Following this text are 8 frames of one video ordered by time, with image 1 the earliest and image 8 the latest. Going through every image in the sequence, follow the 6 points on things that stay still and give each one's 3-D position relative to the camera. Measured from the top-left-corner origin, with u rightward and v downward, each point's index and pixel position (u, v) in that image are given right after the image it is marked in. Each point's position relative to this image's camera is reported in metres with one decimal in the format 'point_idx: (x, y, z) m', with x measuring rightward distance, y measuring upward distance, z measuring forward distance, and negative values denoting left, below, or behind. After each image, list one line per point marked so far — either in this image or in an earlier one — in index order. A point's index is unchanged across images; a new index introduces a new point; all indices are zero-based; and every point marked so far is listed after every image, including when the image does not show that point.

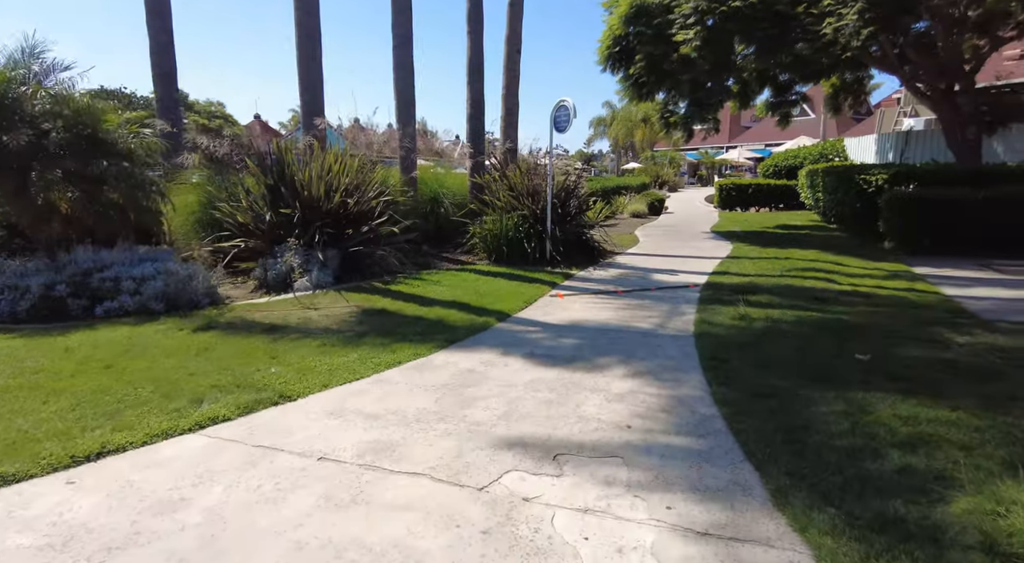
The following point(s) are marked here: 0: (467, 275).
0: (-0.7, +0.1, +8.6) m
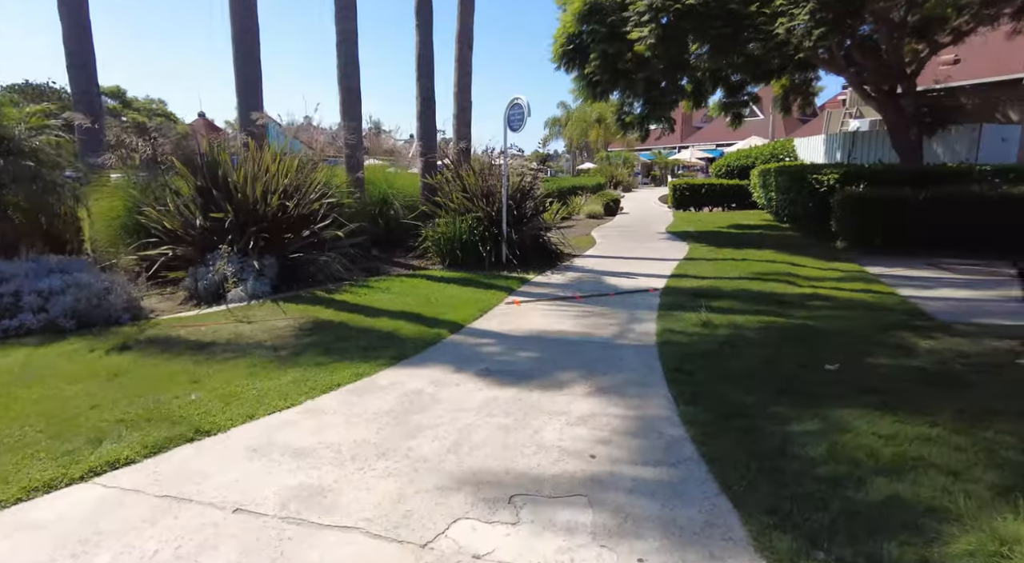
0: (-1.3, 0.0, +8.2) m
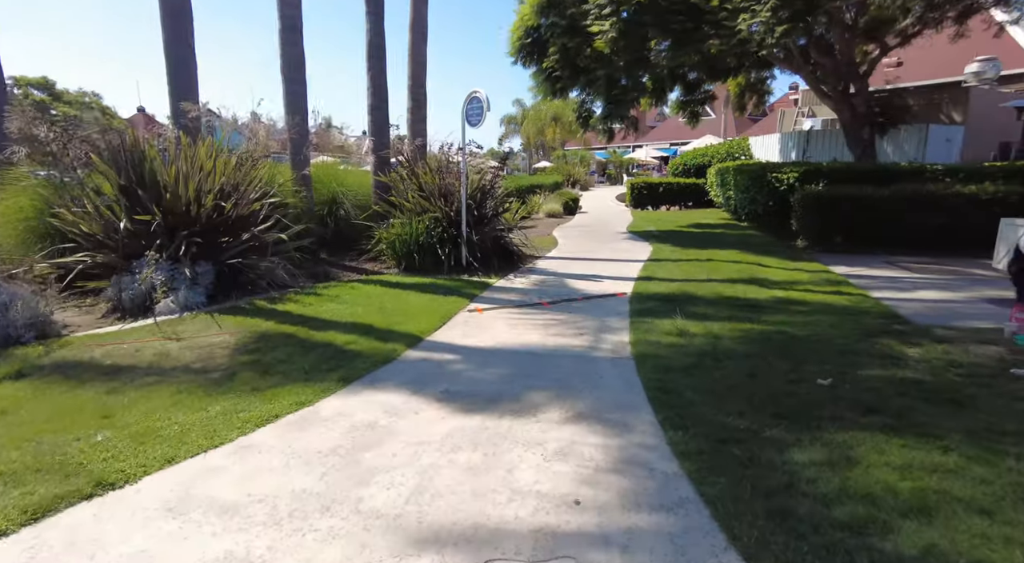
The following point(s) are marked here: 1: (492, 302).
0: (-1.8, -0.1, +7.6) m
1: (-0.2, -0.3, +7.1) m
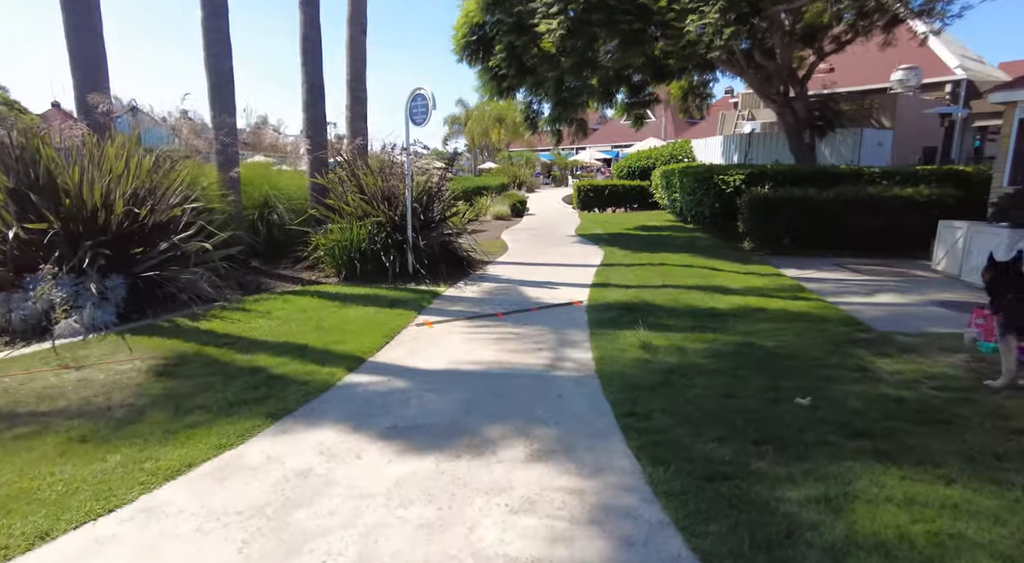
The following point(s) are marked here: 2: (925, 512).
0: (-2.4, -0.2, +7.0) m
1: (-0.8, -0.4, +6.6) m
2: (+1.8, -1.0, +2.5) m
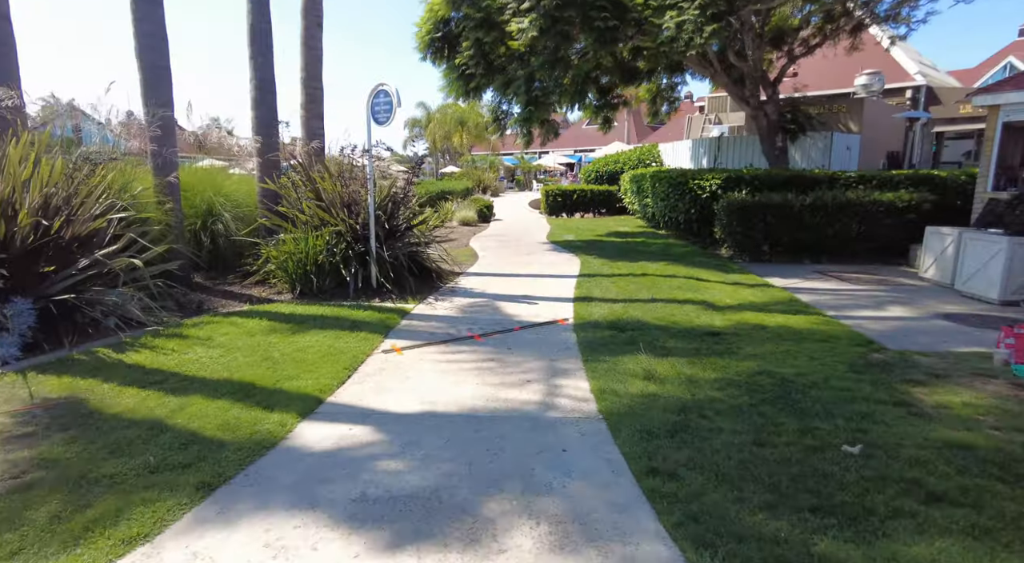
0: (-2.7, -0.4, +6.1) m
1: (-1.0, -0.6, +5.9) m
2: (+1.8, -1.1, +1.9) m
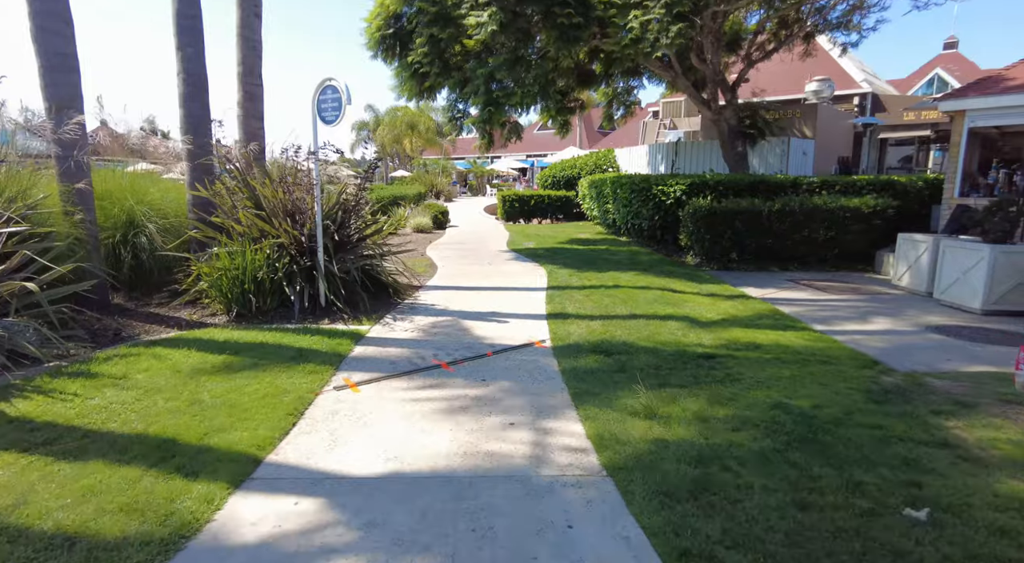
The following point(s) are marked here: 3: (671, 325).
0: (-2.9, -0.7, +5.2) m
1: (-1.3, -0.8, +5.1) m
2: (+1.9, -1.2, +1.4) m
3: (+1.7, -0.5, +6.2) m
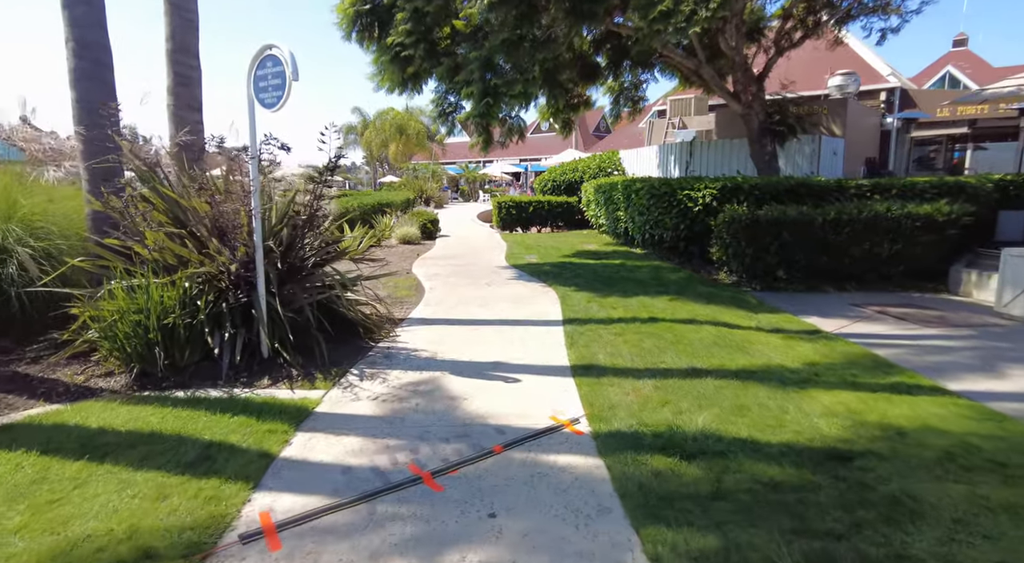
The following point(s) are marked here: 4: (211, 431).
0: (-2.8, -1.0, +3.3) m
1: (-1.1, -1.1, +3.2) m
2: (+2.1, -1.5, -0.5) m
3: (+1.8, -0.8, +4.4) m
4: (-2.0, -1.0, +3.8) m
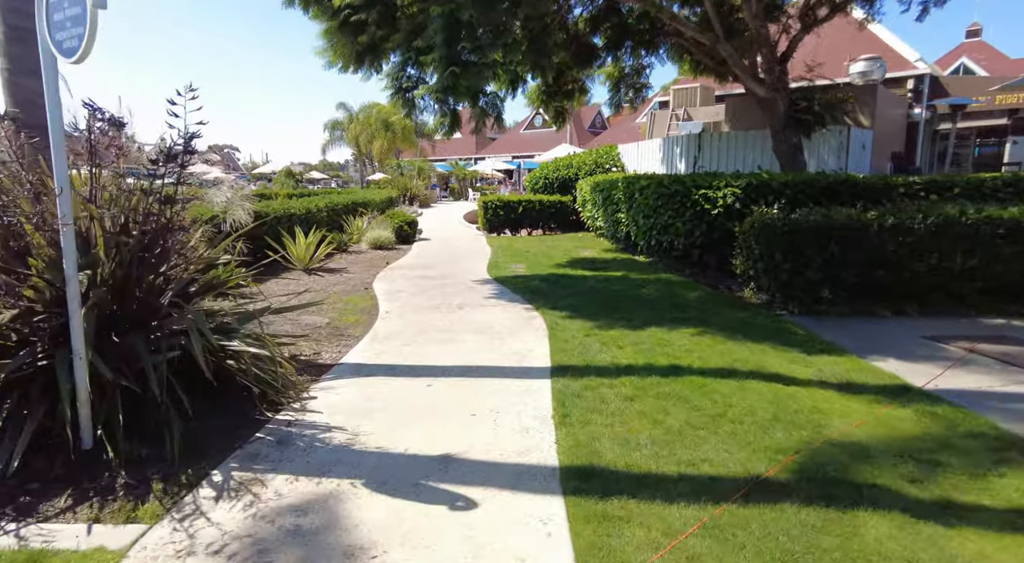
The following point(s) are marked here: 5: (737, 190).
0: (-3.0, -1.3, +1.3) m
1: (-1.4, -1.4, +1.3) m
2: (+1.9, -1.9, -2.4) m
3: (+1.6, -1.1, +2.5) m
4: (-2.2, -1.3, +1.9) m
5: (+3.3, +1.3, +8.4) m
